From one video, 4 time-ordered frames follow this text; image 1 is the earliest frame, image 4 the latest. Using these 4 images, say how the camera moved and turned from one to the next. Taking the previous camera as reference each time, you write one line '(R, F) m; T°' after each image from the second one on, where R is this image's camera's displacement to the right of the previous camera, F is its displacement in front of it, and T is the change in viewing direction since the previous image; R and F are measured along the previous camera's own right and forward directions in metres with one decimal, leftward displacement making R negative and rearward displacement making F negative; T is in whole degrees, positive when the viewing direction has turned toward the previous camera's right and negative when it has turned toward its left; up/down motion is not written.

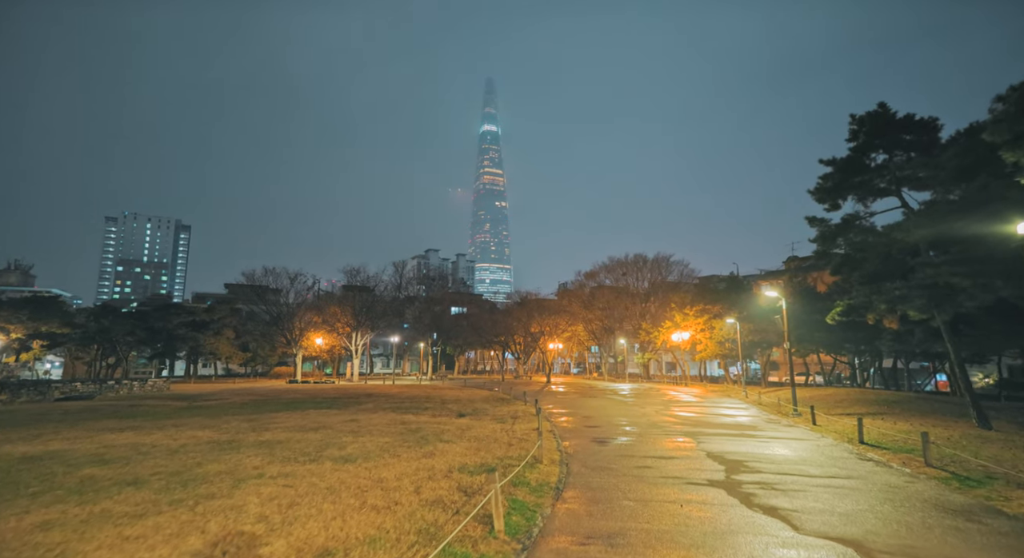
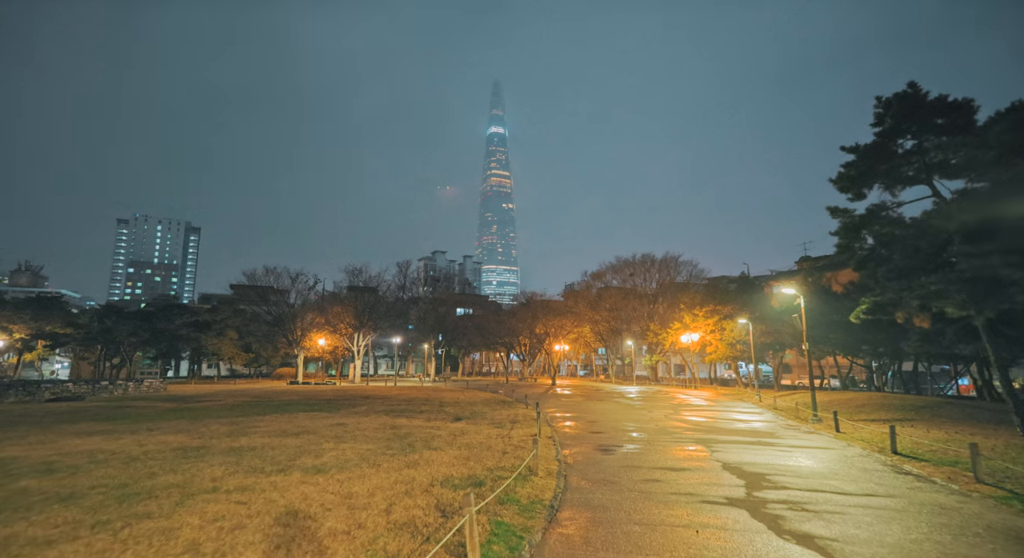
(+0.3, +1.4) m; -1°
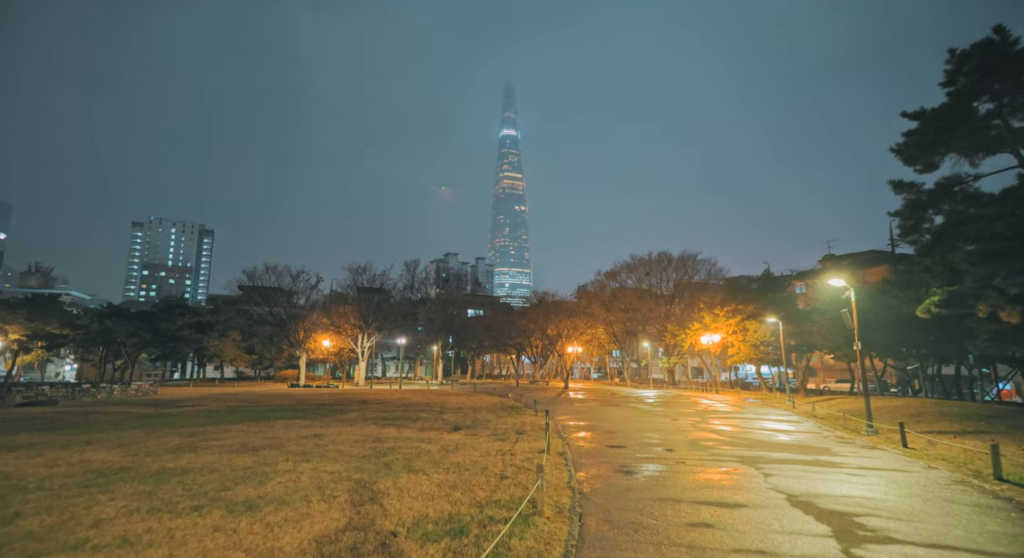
(+0.3, +3.0) m; -1°
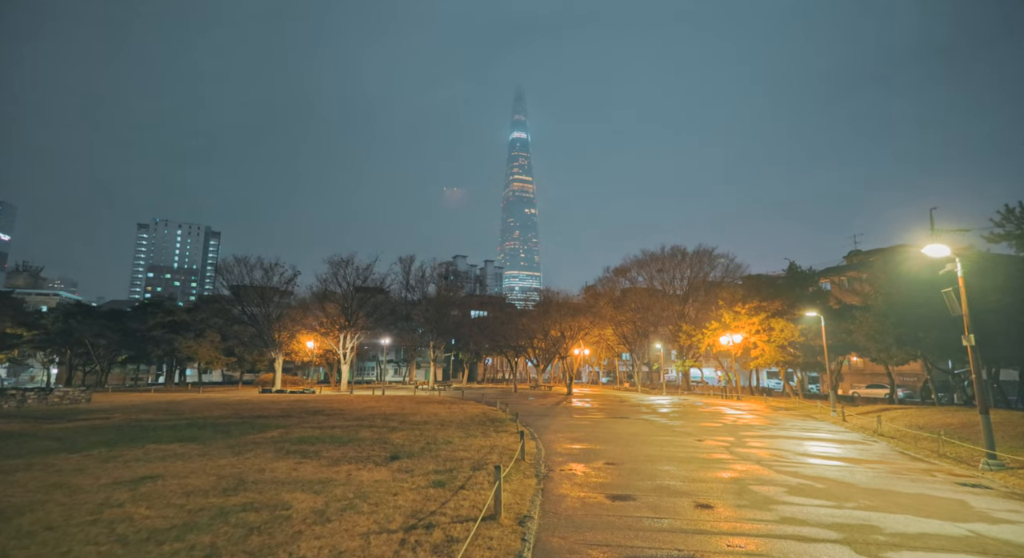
(+1.4, +6.3) m; -1°
